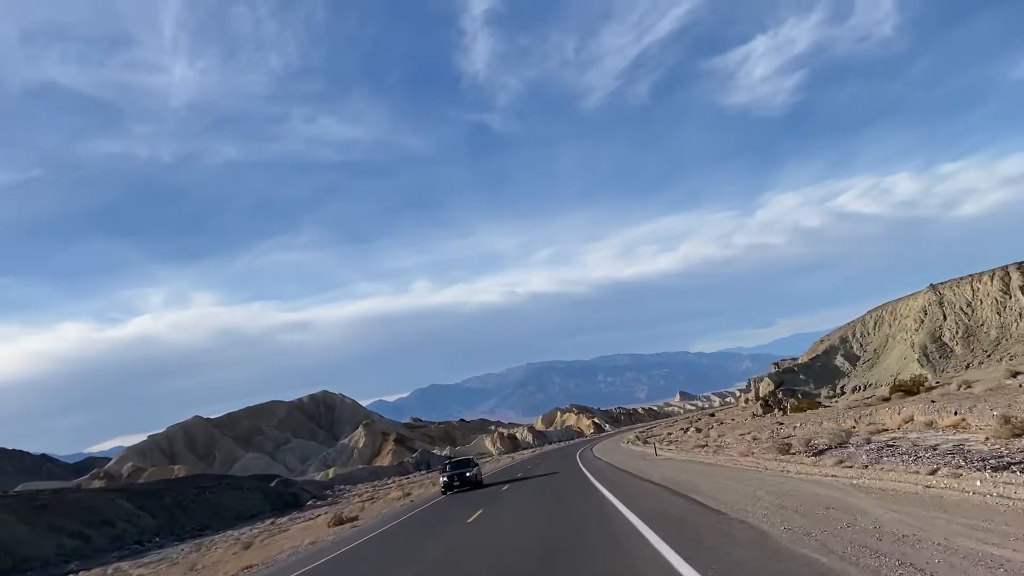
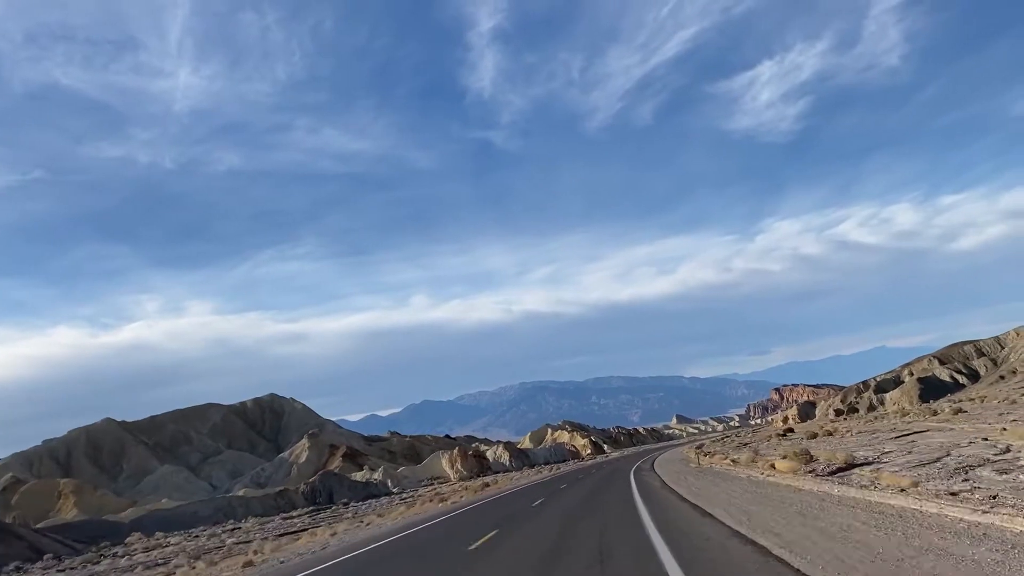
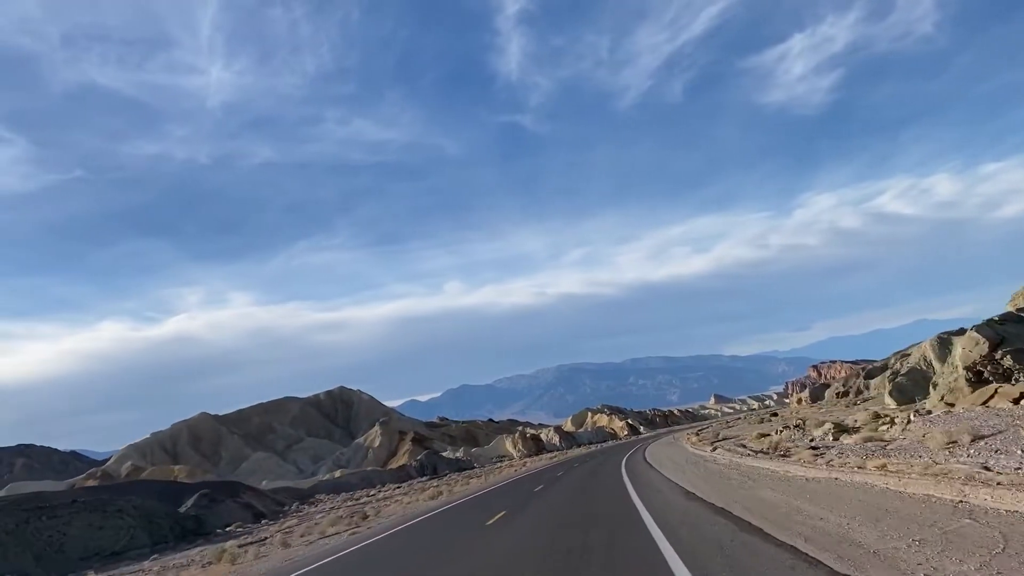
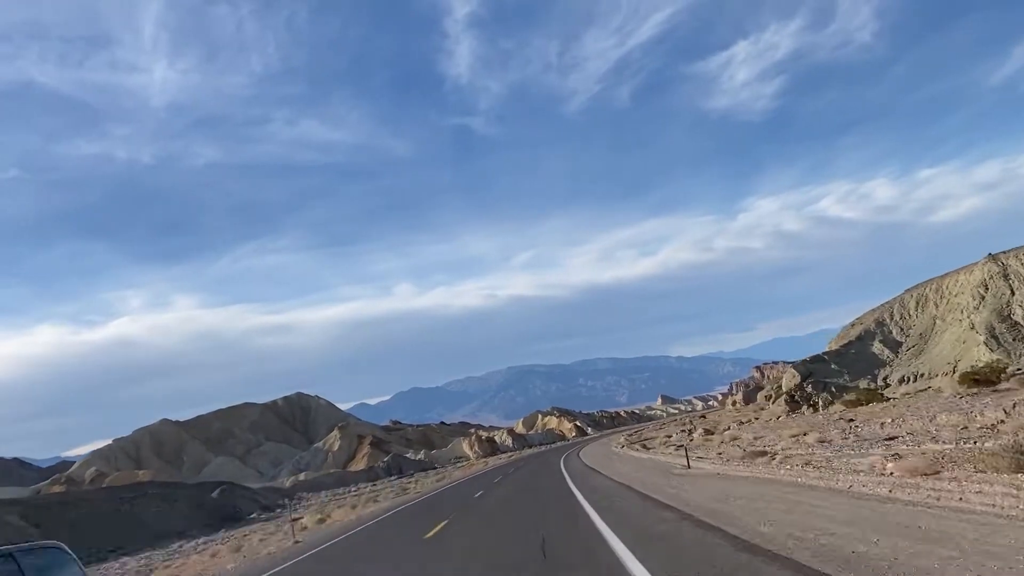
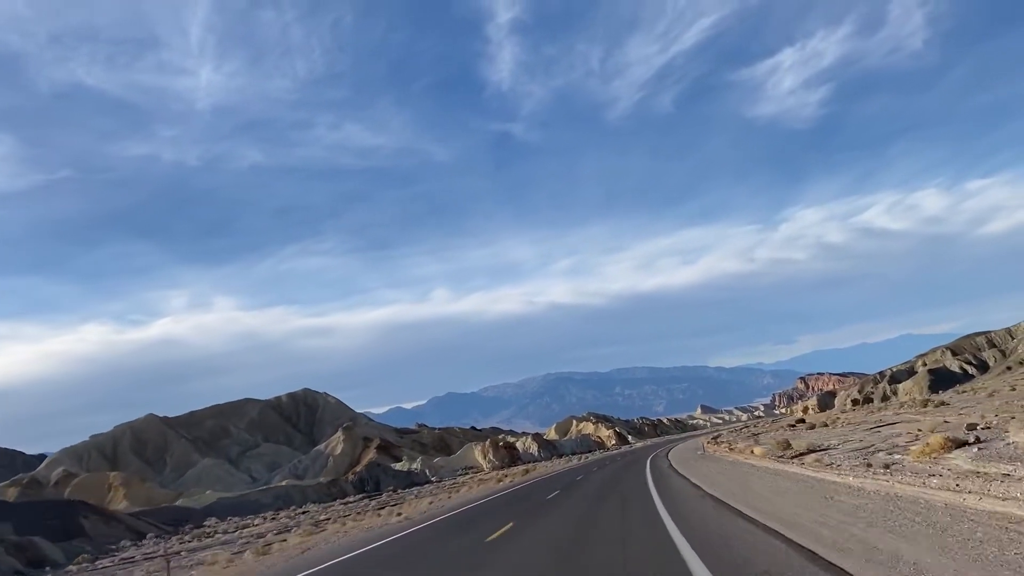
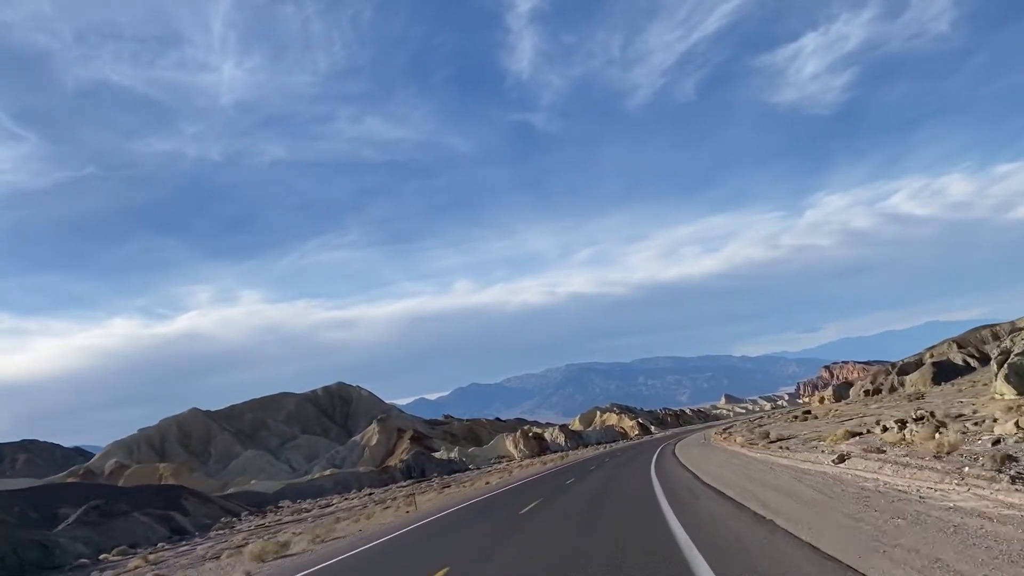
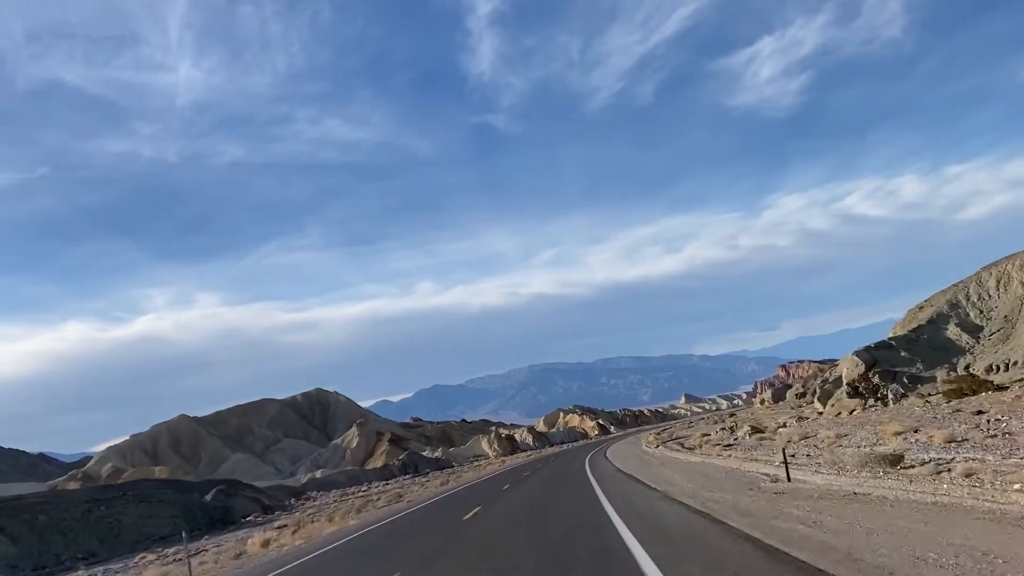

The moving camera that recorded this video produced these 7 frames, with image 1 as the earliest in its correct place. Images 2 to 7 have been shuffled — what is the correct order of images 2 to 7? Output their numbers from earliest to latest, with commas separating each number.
4, 7, 3, 6, 5, 2
